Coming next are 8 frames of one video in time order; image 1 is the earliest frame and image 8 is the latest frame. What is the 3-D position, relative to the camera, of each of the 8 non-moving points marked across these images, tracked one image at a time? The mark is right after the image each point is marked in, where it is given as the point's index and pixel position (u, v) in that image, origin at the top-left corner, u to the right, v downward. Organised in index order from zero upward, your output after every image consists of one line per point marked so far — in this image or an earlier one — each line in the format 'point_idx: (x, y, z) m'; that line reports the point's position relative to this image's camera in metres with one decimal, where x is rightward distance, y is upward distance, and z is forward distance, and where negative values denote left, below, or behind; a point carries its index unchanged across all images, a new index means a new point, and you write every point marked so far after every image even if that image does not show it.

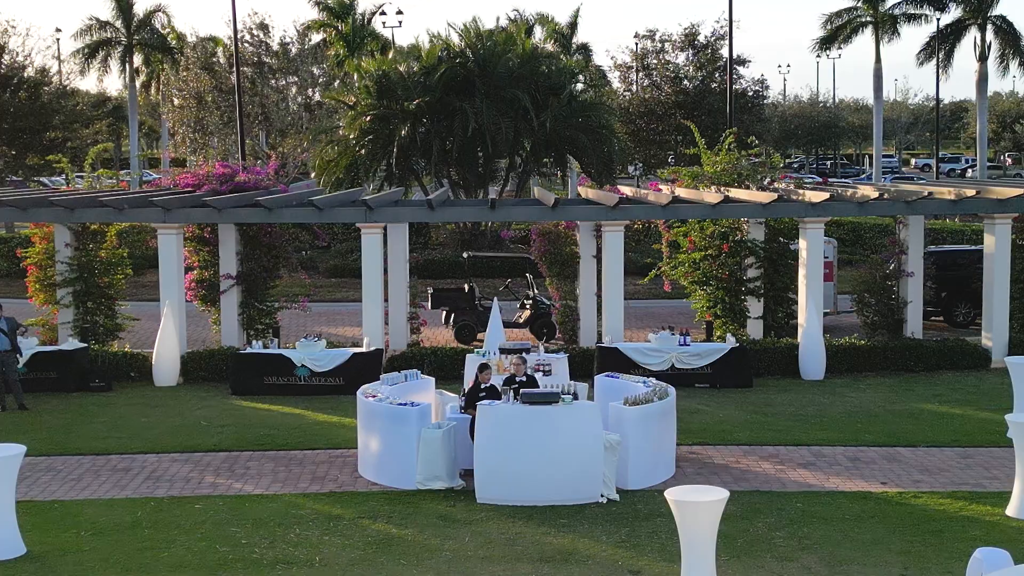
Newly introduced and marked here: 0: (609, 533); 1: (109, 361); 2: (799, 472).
0: (+0.6, -1.5, +7.8) m
1: (-3.6, -0.7, +11.3) m
2: (+2.0, -1.3, +8.9) m
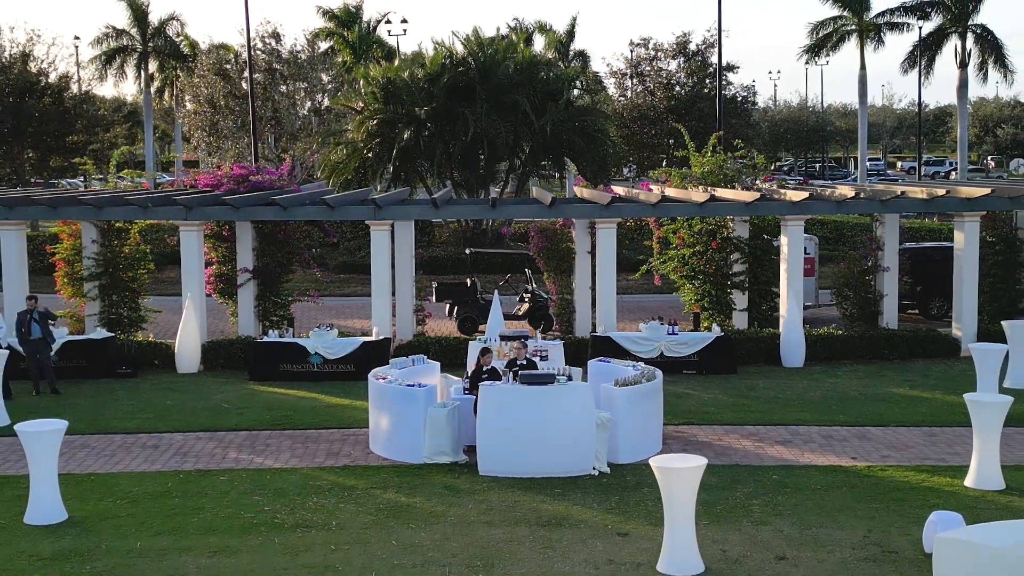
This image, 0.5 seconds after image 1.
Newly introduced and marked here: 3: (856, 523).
0: (+0.6, -1.5, +8.5) m
1: (-3.6, -0.6, +12.0) m
2: (+2.0, -1.2, +9.6) m
3: (+2.3, -1.5, +8.1) m
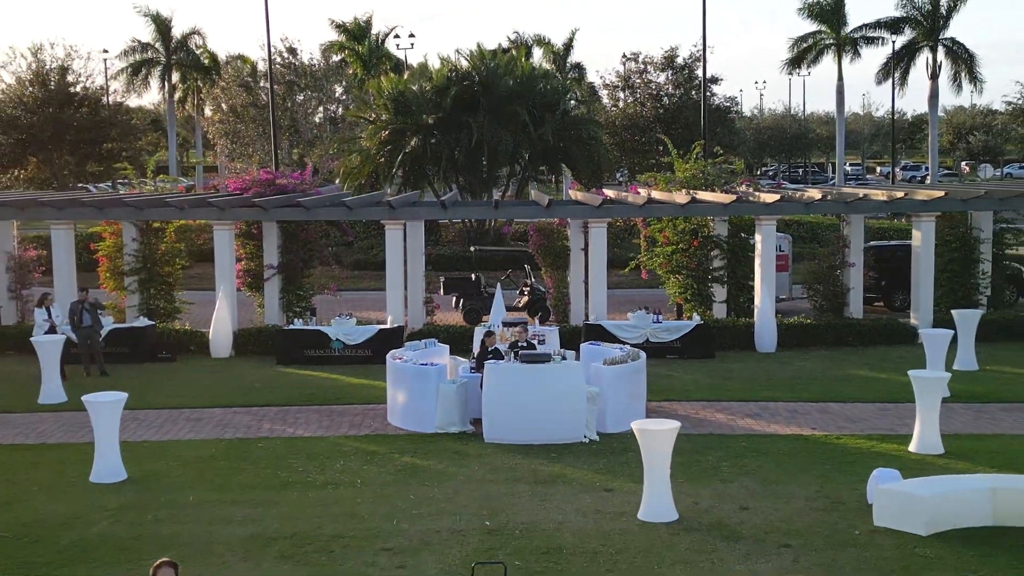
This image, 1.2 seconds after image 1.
0: (+0.6, -1.4, +9.8) m
1: (-3.6, -0.5, +13.3) m
2: (+2.0, -1.1, +10.9) m
3: (+2.3, -1.4, +9.4) m
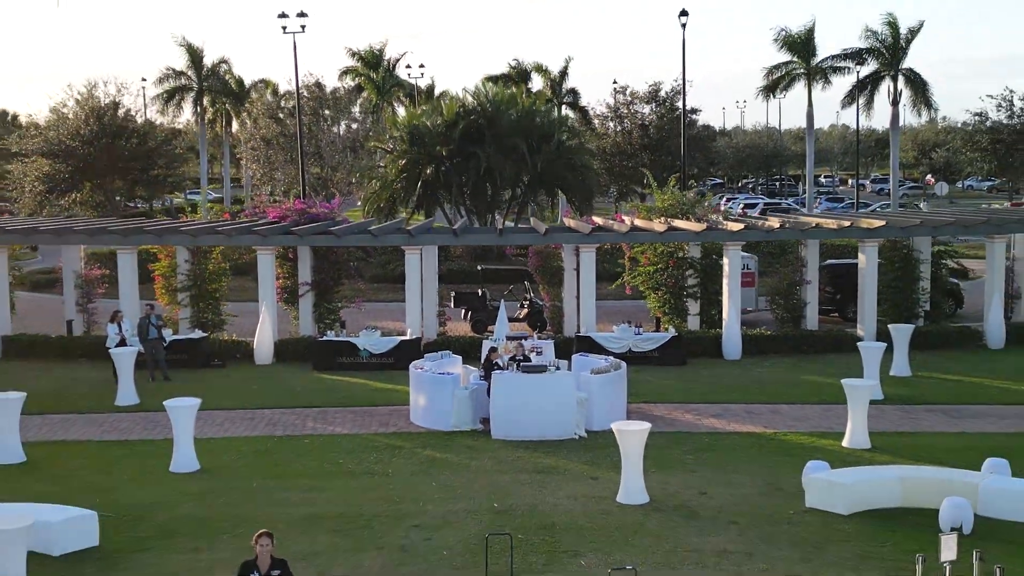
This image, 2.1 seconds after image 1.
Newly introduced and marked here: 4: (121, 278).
0: (+0.6, -1.6, +12.0) m
1: (-3.6, -0.7, +15.4) m
2: (+2.1, -1.4, +13.0) m
3: (+2.3, -1.7, +11.5) m
4: (-4.8, +0.1, +15.5) m
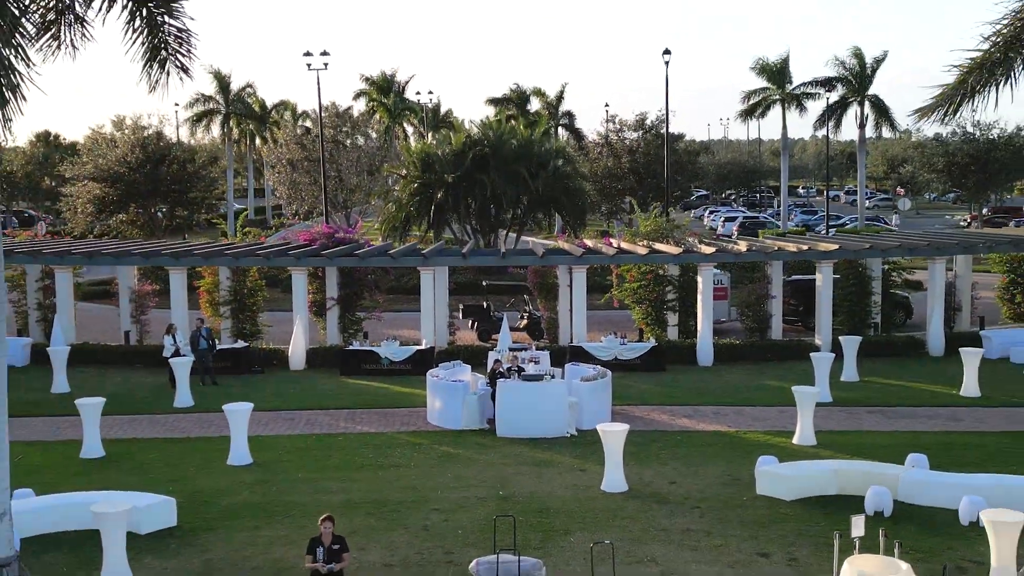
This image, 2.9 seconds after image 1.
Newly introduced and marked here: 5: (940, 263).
0: (+0.7, -1.9, +14.2) m
1: (-3.6, -0.9, +17.7) m
2: (+2.1, -1.6, +15.3) m
3: (+2.3, -1.9, +13.8) m
4: (-4.8, -0.1, +17.7) m
5: (+6.1, +0.4, +17.8) m
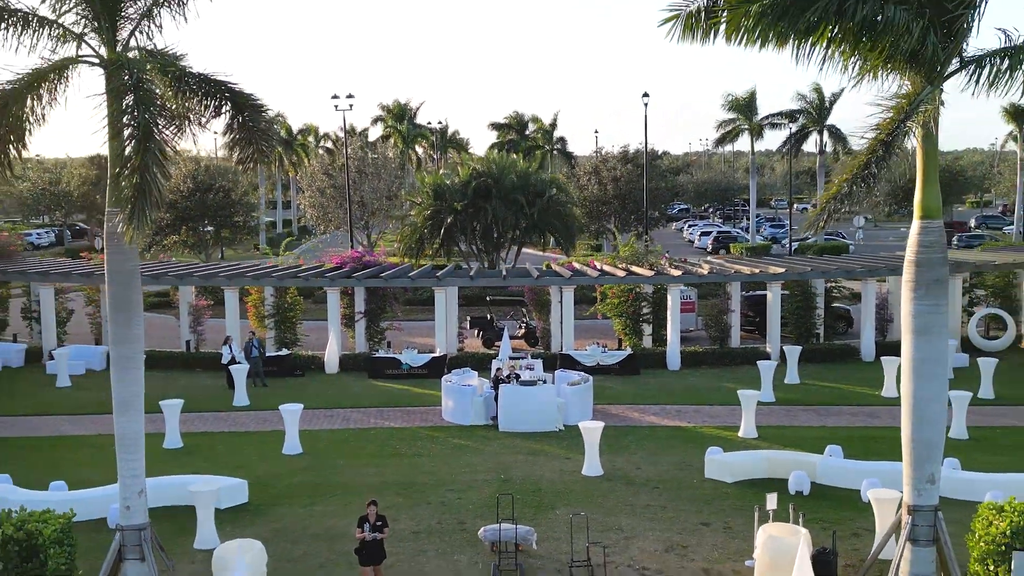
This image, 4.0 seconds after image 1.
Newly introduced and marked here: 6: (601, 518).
0: (+0.6, -2.2, +17.6) m
1: (-3.6, -1.2, +21.1) m
2: (+2.1, -1.9, +18.7) m
3: (+2.3, -2.3, +17.2) m
4: (-4.8, -0.4, +21.1) m
5: (+6.1, +0.1, +21.1) m
6: (+1.0, -2.7, +14.6) m
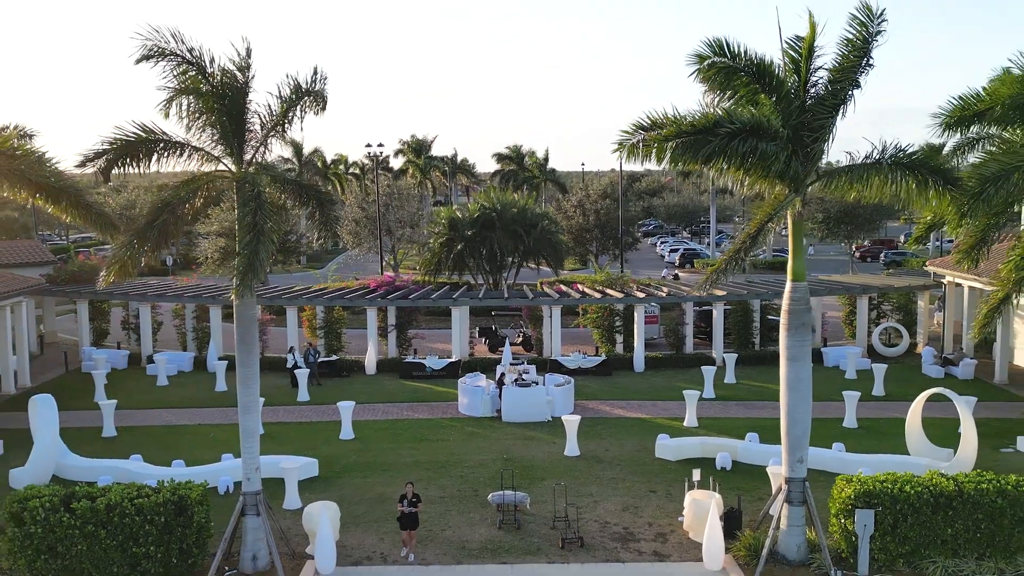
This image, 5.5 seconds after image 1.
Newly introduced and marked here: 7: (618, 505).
0: (+0.7, -2.7, +23.3) m
1: (-3.6, -1.6, +26.8) m
2: (+2.1, -2.4, +24.4) m
3: (+2.3, -2.7, +22.9) m
4: (-4.8, -0.8, +26.8) m
5: (+6.1, -0.3, +26.8) m
6: (+1.0, -3.2, +20.4) m
7: (+1.6, -3.4, +19.5) m
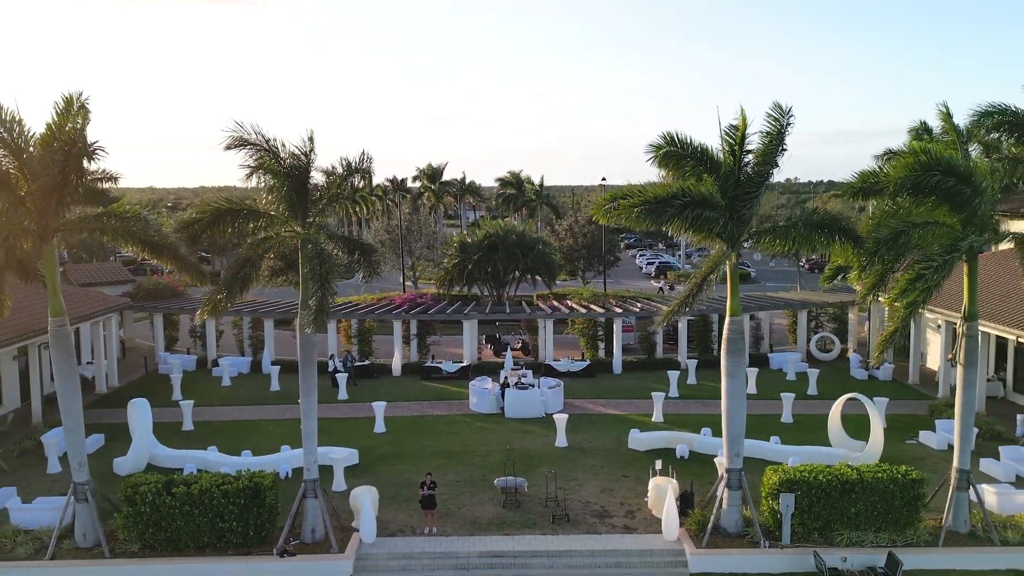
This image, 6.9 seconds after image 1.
0: (+0.7, -3.2, +28.7) m
1: (-3.6, -2.0, +32.1) m
2: (+2.1, -2.8, +29.7) m
3: (+2.3, -3.3, +28.3) m
4: (-4.8, -1.2, +32.1) m
5: (+6.1, -0.7, +32.1) m
6: (+1.1, -3.8, +25.7) m
7: (+1.7, -4.0, +24.8) m
